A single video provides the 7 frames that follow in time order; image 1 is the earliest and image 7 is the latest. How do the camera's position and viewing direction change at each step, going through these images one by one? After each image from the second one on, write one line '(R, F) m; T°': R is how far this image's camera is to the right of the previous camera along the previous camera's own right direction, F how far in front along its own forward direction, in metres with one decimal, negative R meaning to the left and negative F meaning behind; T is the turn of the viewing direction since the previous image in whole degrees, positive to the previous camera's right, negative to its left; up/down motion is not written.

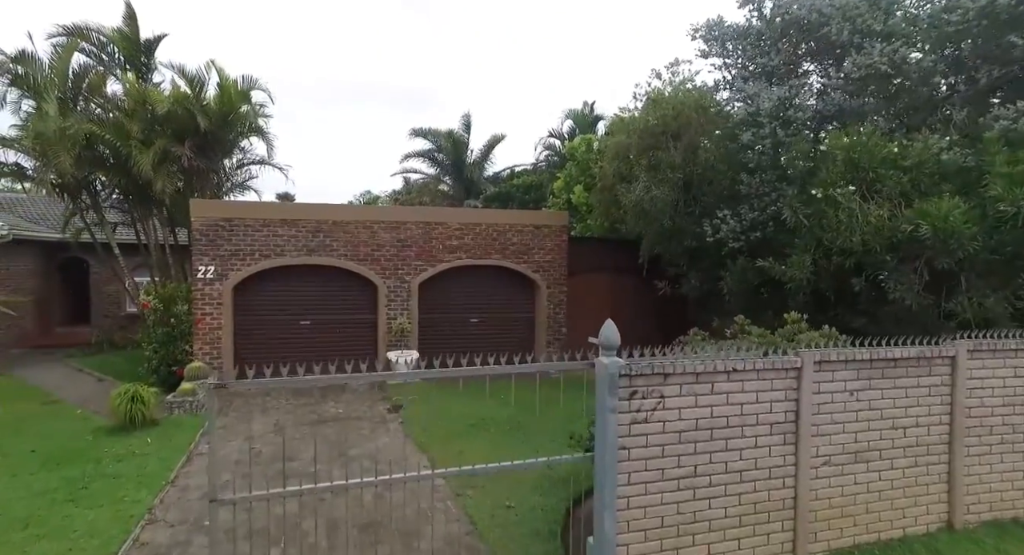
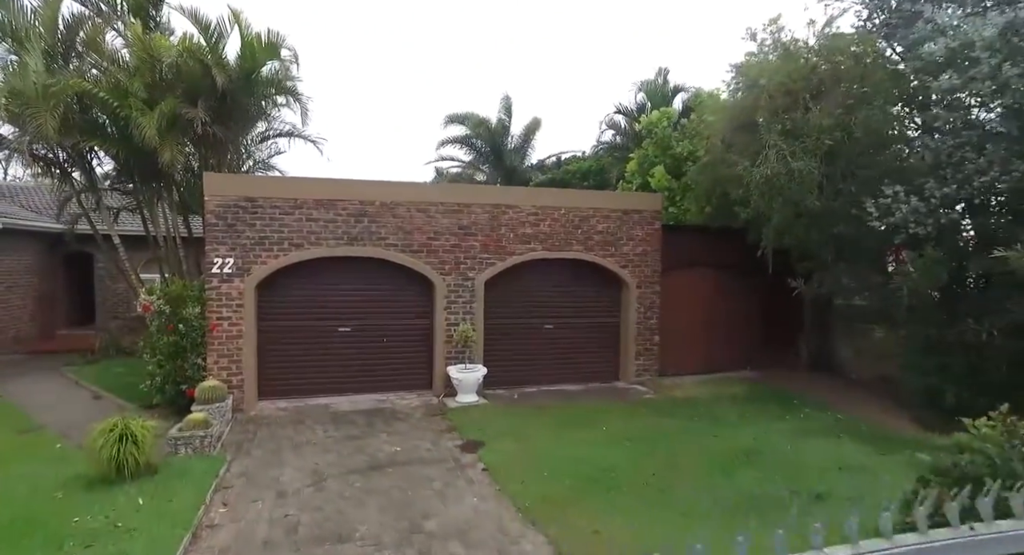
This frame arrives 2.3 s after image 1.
(-1.1, +2.3) m; -2°
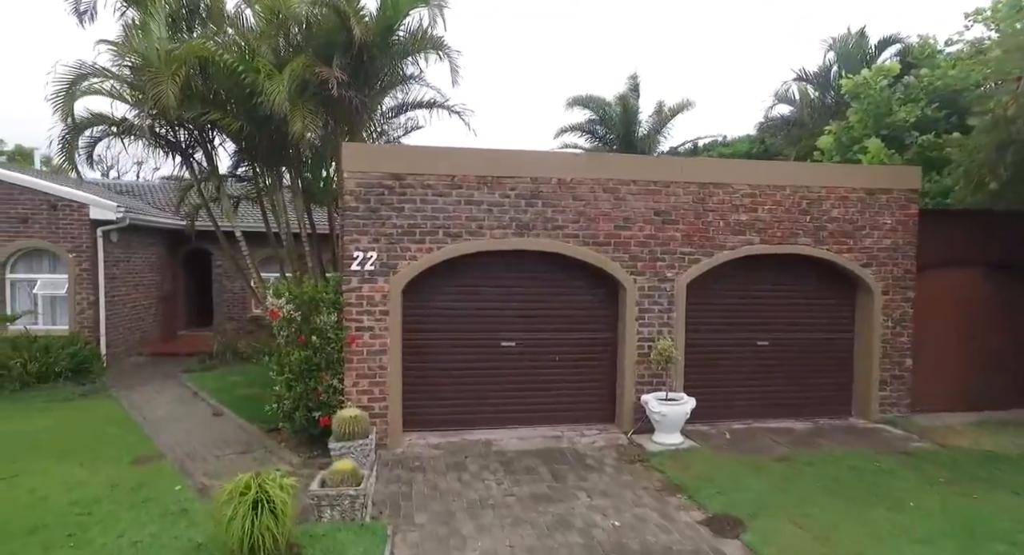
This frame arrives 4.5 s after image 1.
(-1.5, +2.1) m; -8°
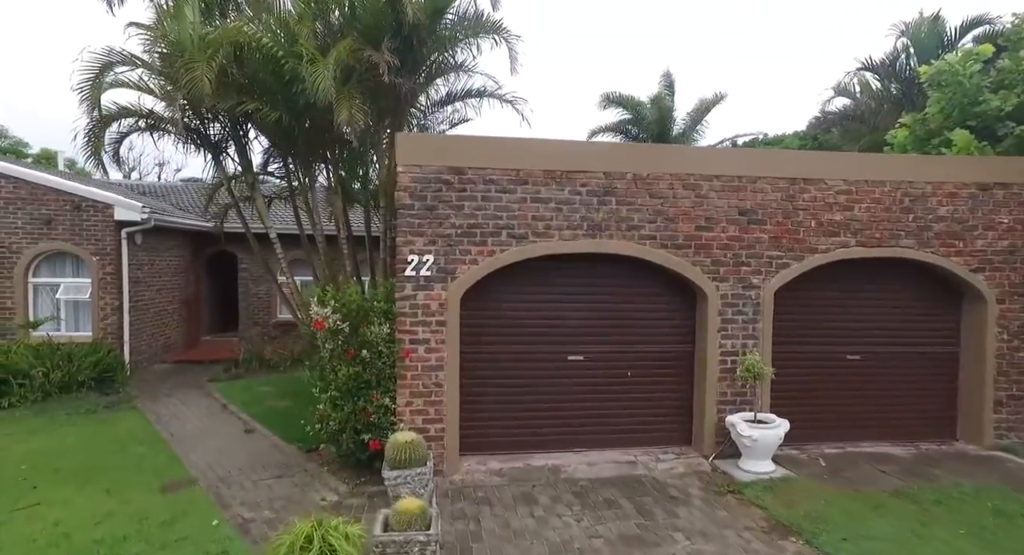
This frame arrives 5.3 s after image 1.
(-0.6, +0.7) m; -1°
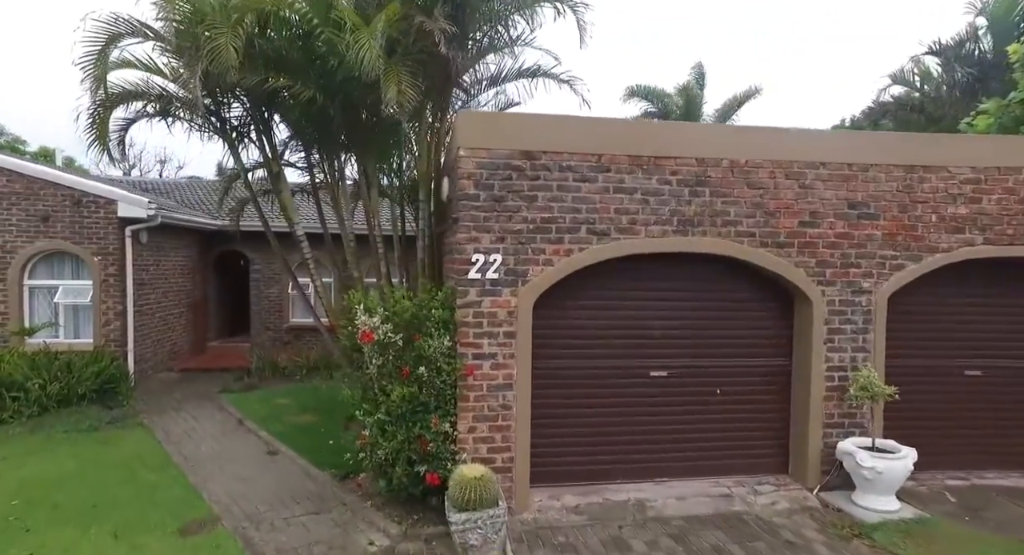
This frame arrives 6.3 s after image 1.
(-0.7, +0.9) m; 0°
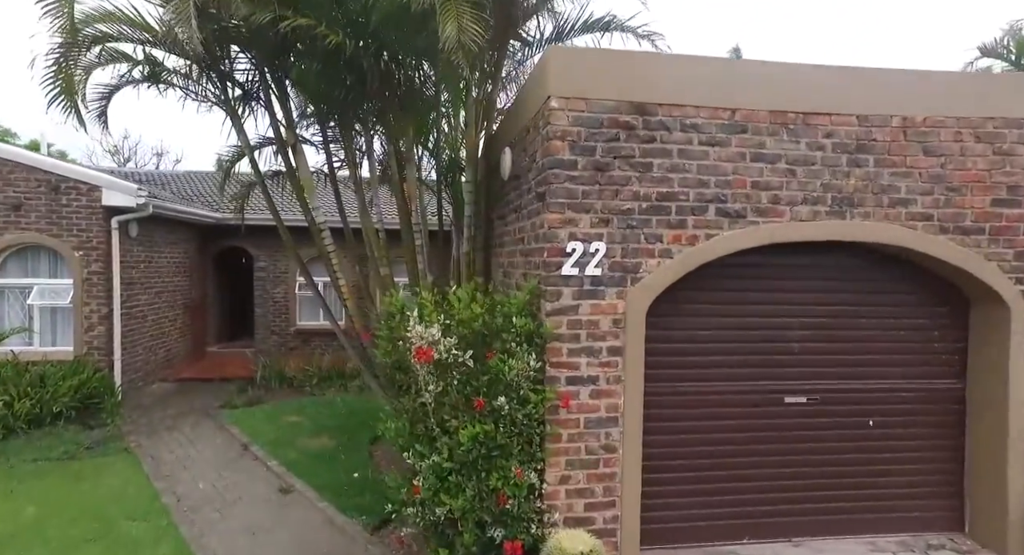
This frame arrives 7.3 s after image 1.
(-0.7, +1.3) m; 0°
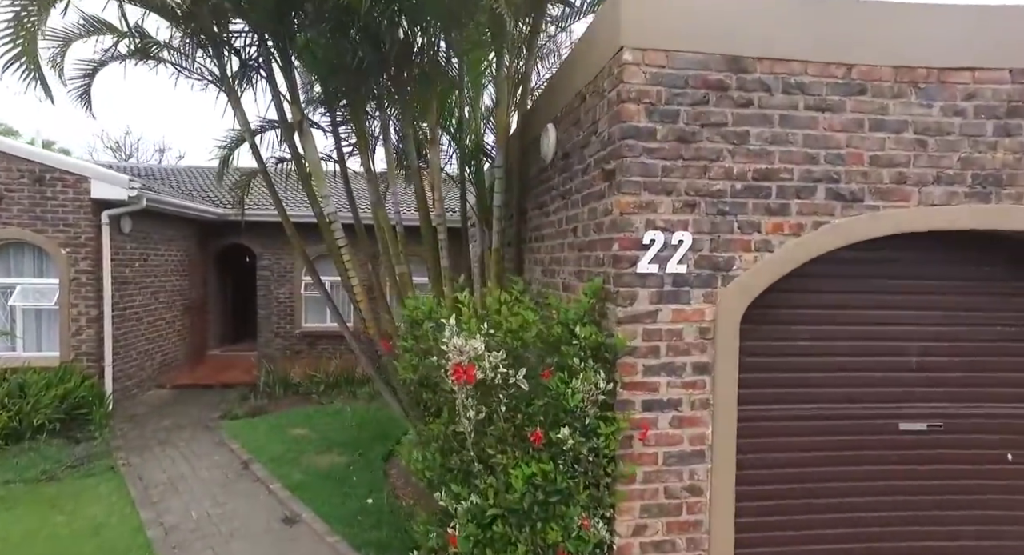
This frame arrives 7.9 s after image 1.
(-0.3, +0.8) m; 0°
